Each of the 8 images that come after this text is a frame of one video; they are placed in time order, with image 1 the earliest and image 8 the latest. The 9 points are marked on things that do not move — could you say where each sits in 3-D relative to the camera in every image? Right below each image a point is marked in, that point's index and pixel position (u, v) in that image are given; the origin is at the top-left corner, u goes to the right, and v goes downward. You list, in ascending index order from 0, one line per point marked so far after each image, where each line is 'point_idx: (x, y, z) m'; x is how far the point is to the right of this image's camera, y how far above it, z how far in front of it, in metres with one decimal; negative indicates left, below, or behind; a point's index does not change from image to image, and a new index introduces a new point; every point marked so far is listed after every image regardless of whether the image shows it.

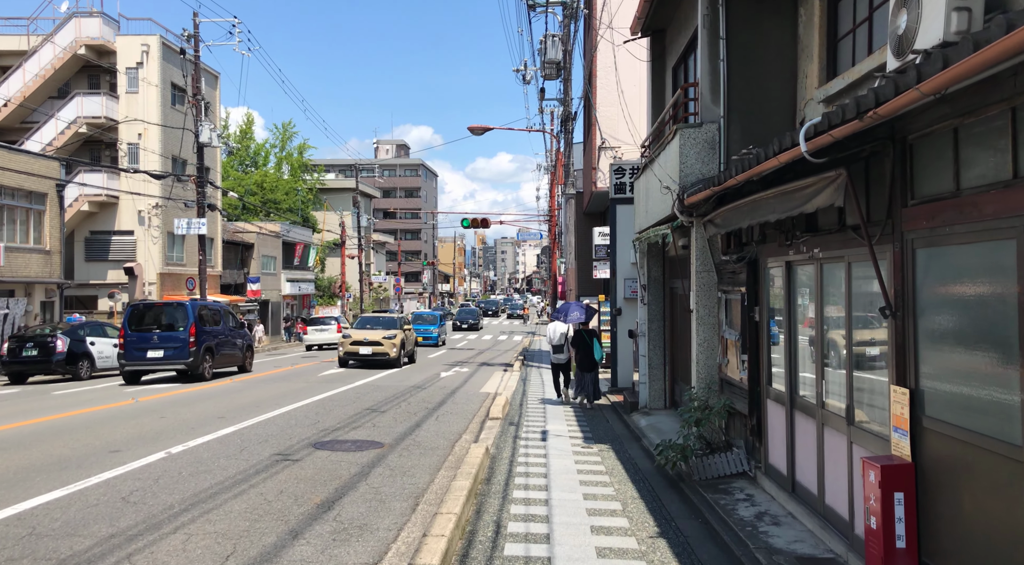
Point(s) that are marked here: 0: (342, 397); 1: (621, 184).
0: (-3.3, -2.2, +15.5) m
1: (+2.3, +2.1, +17.2) m
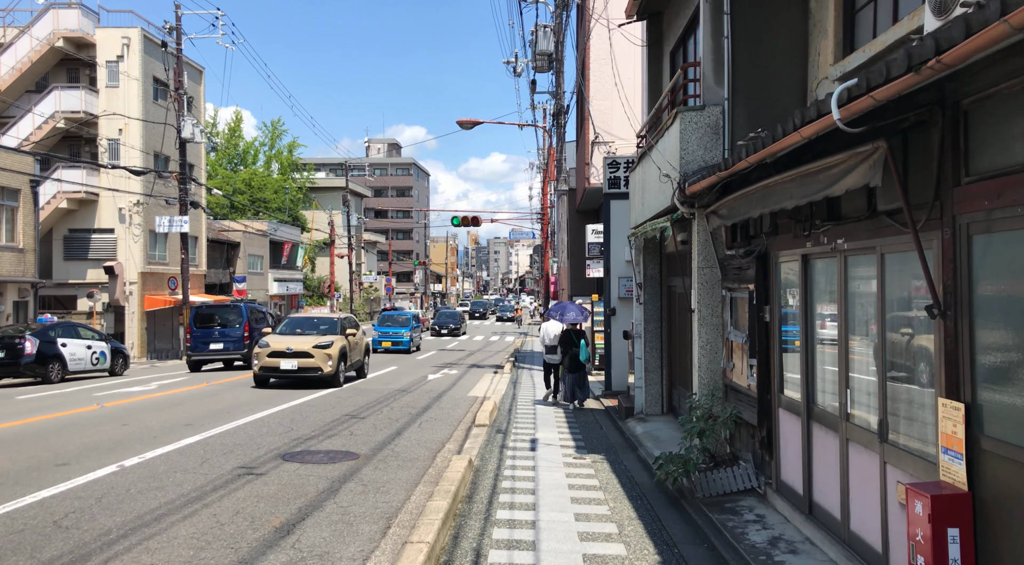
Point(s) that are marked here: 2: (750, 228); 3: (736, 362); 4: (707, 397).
0: (-3.5, -2.2, +14.7) m
1: (+2.1, +2.1, +16.5) m
2: (+2.2, +0.5, +7.5) m
3: (+2.2, -0.8, +7.7) m
4: (+2.0, -1.2, +8.1) m
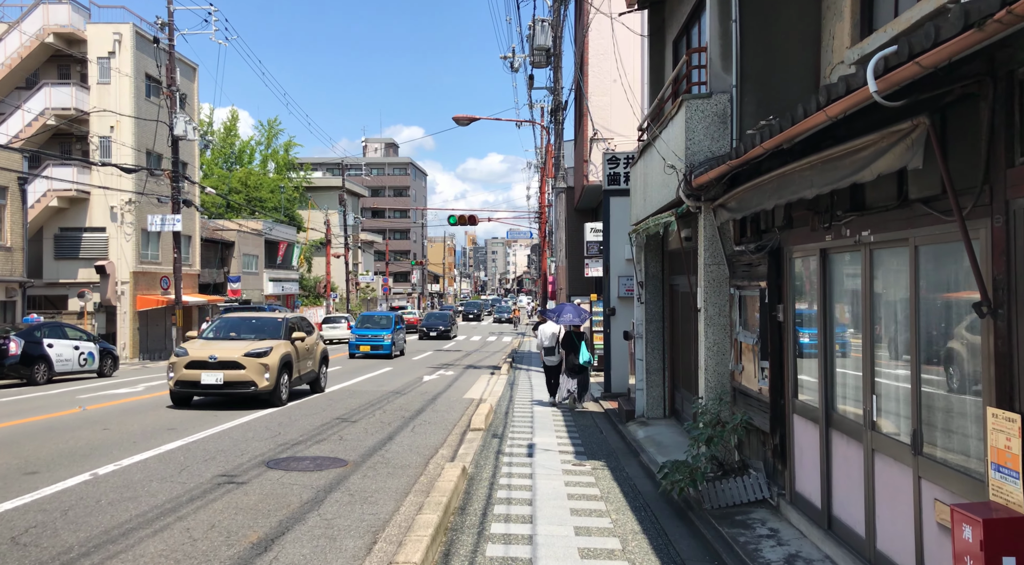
0: (-3.6, -2.2, +14.2) m
1: (+2.0, +2.1, +16.0) m
2: (+2.2, +0.5, +7.0) m
3: (+2.1, -0.7, +7.3) m
4: (+1.9, -1.1, +7.6) m
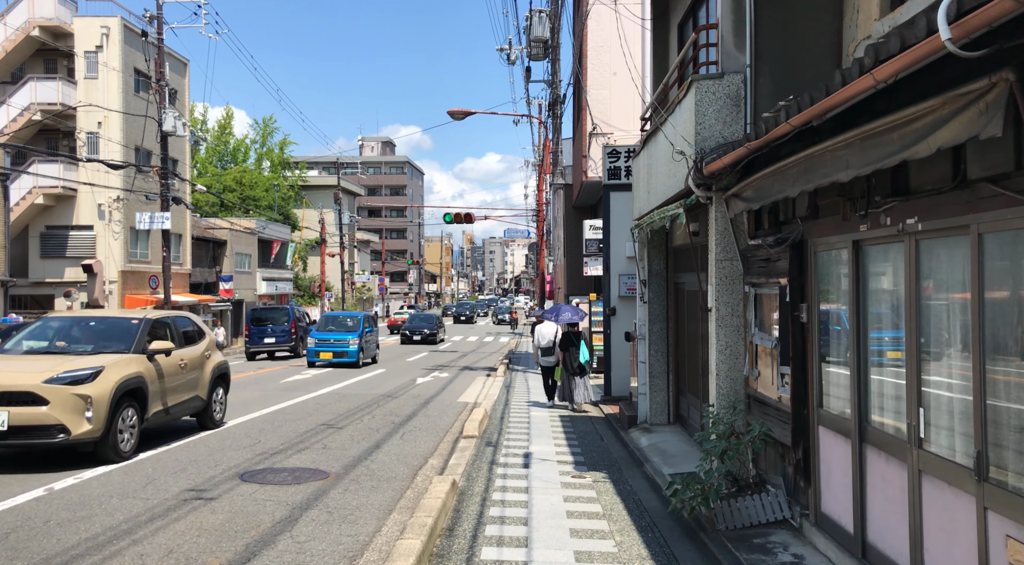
0: (-3.6, -2.1, +13.6) m
1: (+2.0, +2.2, +15.4) m
2: (+2.1, +0.6, +6.4) m
3: (+2.1, -0.7, +6.6) m
4: (+1.9, -1.1, +7.0) m
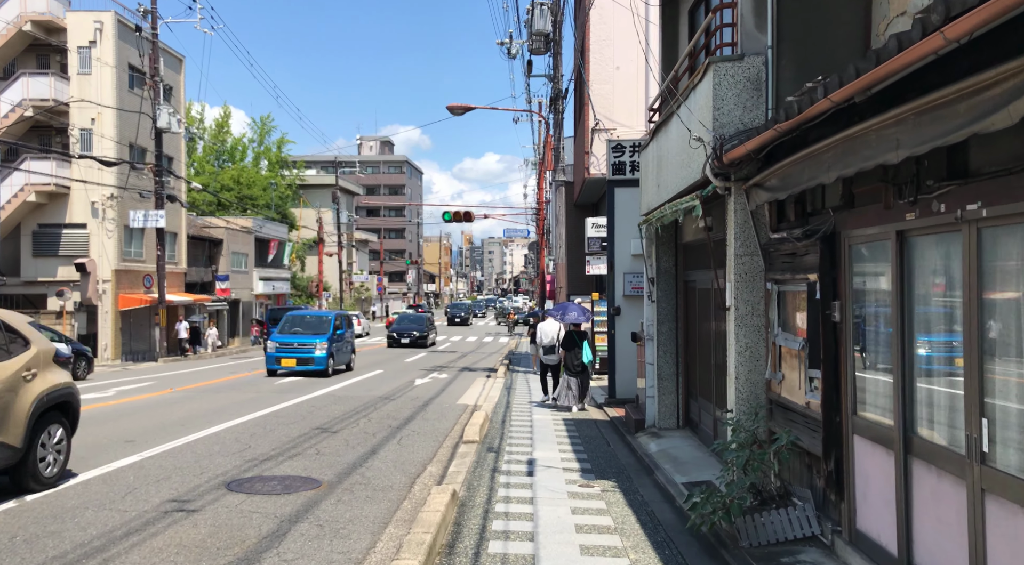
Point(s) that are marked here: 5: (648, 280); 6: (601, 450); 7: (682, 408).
0: (-3.6, -2.1, +13.1) m
1: (+2.0, +2.2, +14.9) m
2: (+2.2, +0.6, +5.9) m
3: (+2.1, -0.7, +6.2) m
4: (+1.9, -1.1, +6.5) m
5: (+1.9, 0.0, +11.2) m
6: (+1.2, -2.2, +10.5) m
7: (+2.3, -1.7, +10.8) m
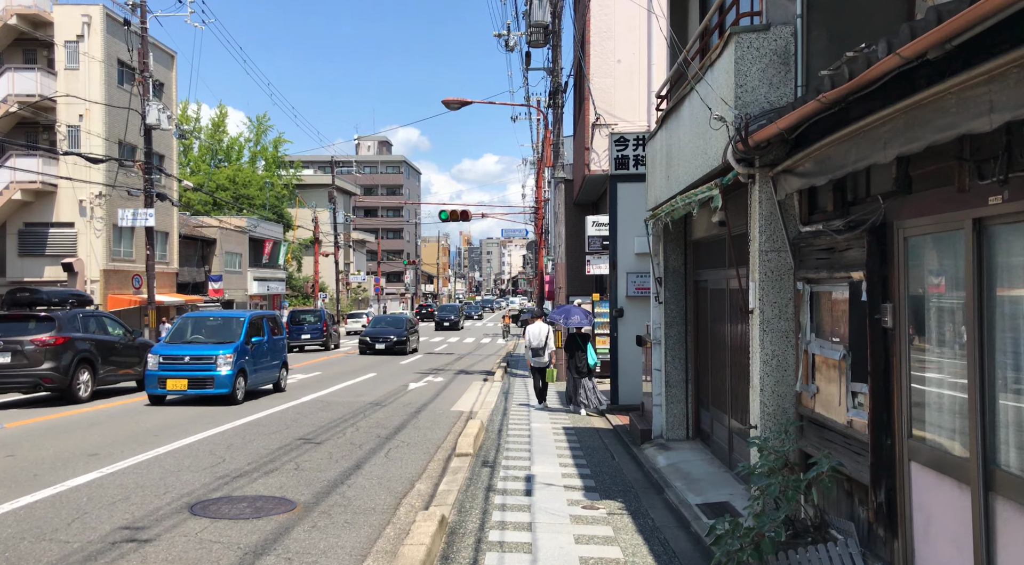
0: (-3.6, -2.1, +12.3) m
1: (+2.0, +2.2, +14.1) m
2: (+2.1, +0.6, +5.1) m
3: (+2.1, -0.7, +5.4) m
4: (+1.9, -1.1, +5.7) m
5: (+1.9, 0.0, +10.4) m
6: (+1.1, -2.2, +9.7) m
7: (+2.3, -1.7, +10.1) m
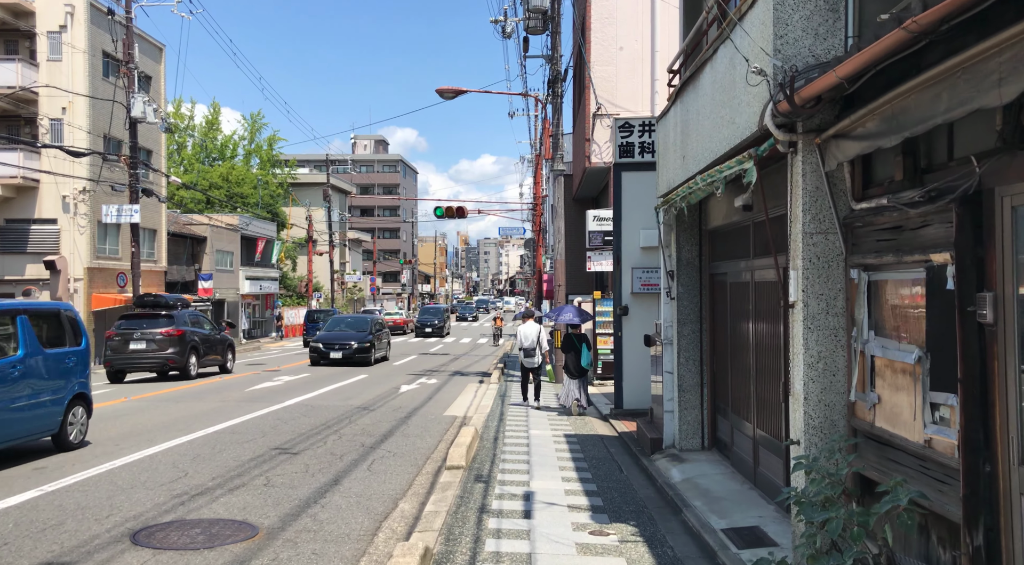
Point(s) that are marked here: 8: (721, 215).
0: (-3.7, -2.0, +11.3) m
1: (+1.9, +2.3, +13.2) m
2: (+2.1, +0.7, +4.2) m
3: (+2.1, -0.6, +4.4) m
4: (+1.9, -1.0, +4.8) m
5: (+1.8, +0.1, +9.4) m
6: (+1.1, -2.1, +8.7) m
7: (+2.2, -1.6, +9.1) m
8: (+2.2, +0.7, +8.5) m
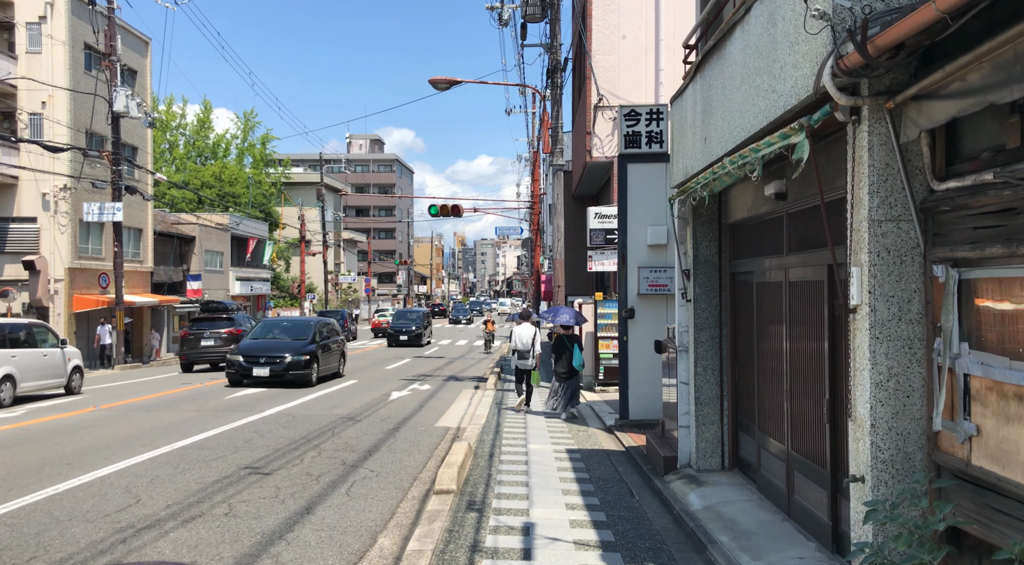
0: (-3.7, -2.1, +10.3) m
1: (+1.9, +2.3, +12.2) m
2: (+2.1, +0.7, +3.2) m
3: (+2.0, -0.6, +3.4) m
4: (+1.8, -1.0, +3.8) m
5: (+1.8, +0.1, +8.5) m
6: (+1.1, -2.1, +7.7) m
7: (+2.2, -1.6, +8.1) m
8: (+2.2, +0.7, +7.5) m
